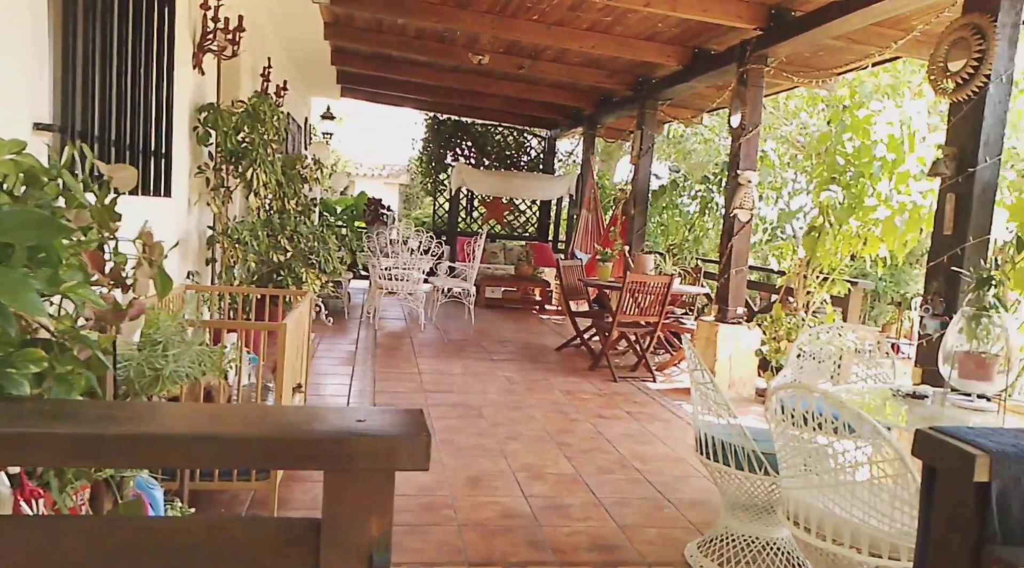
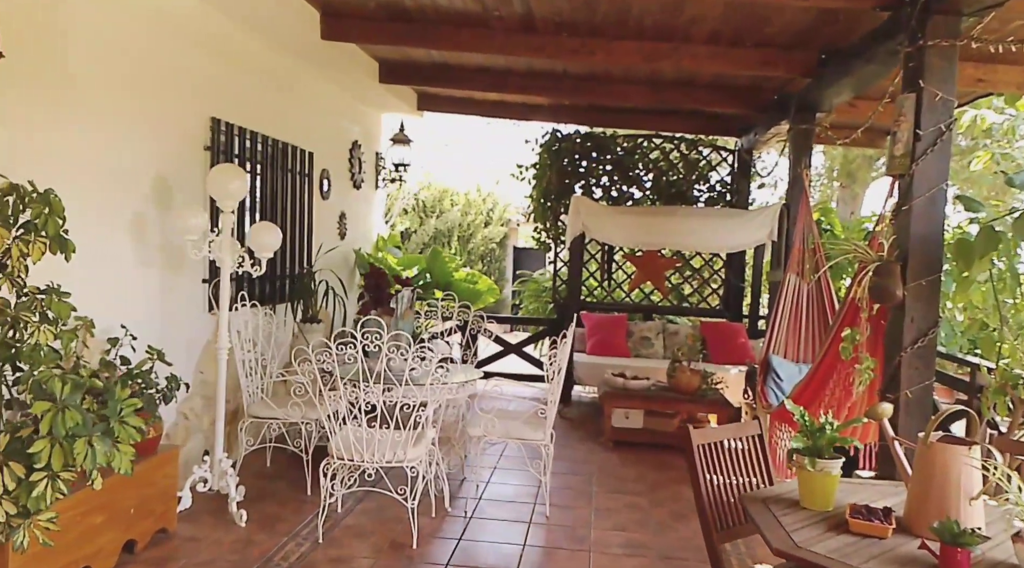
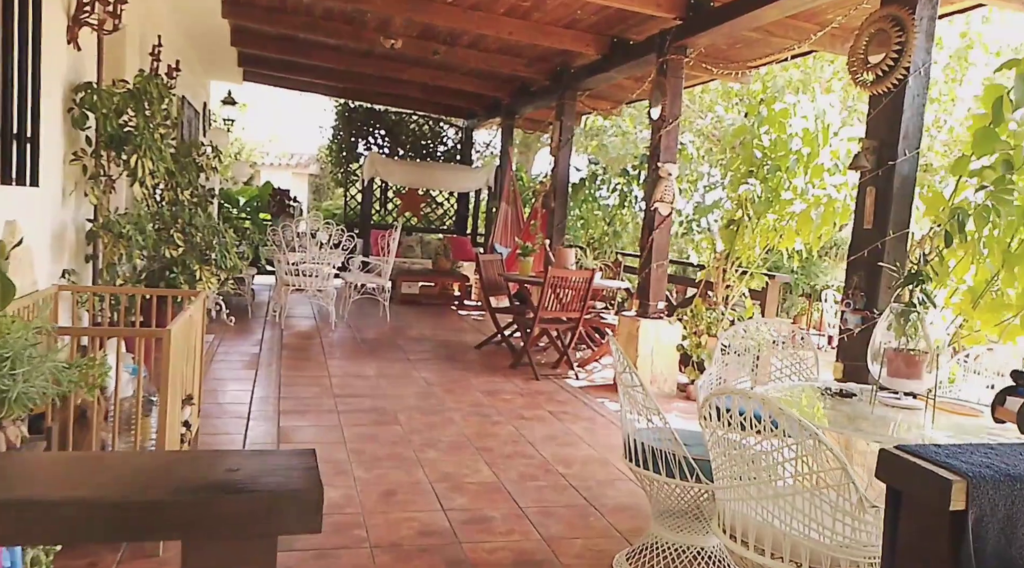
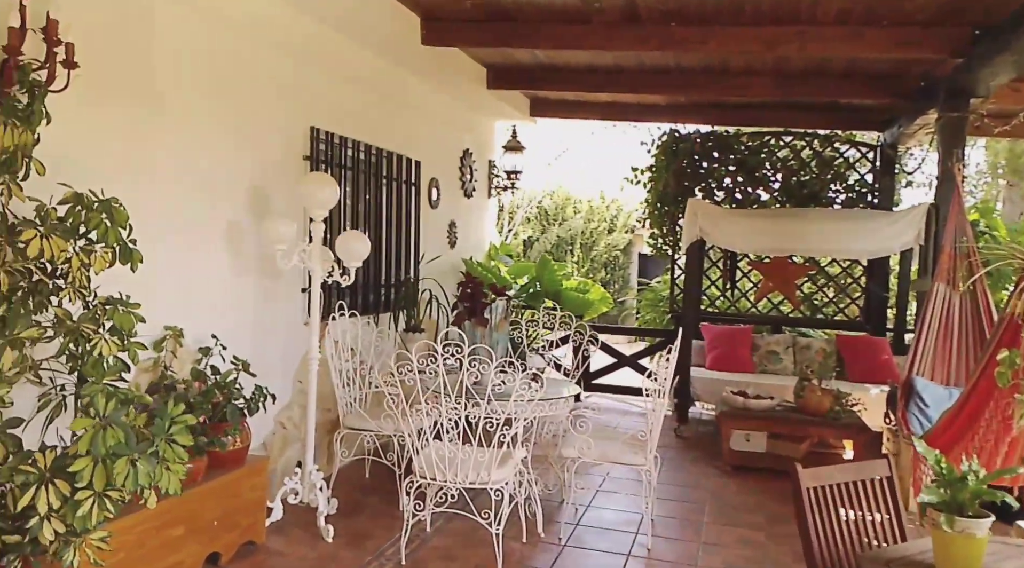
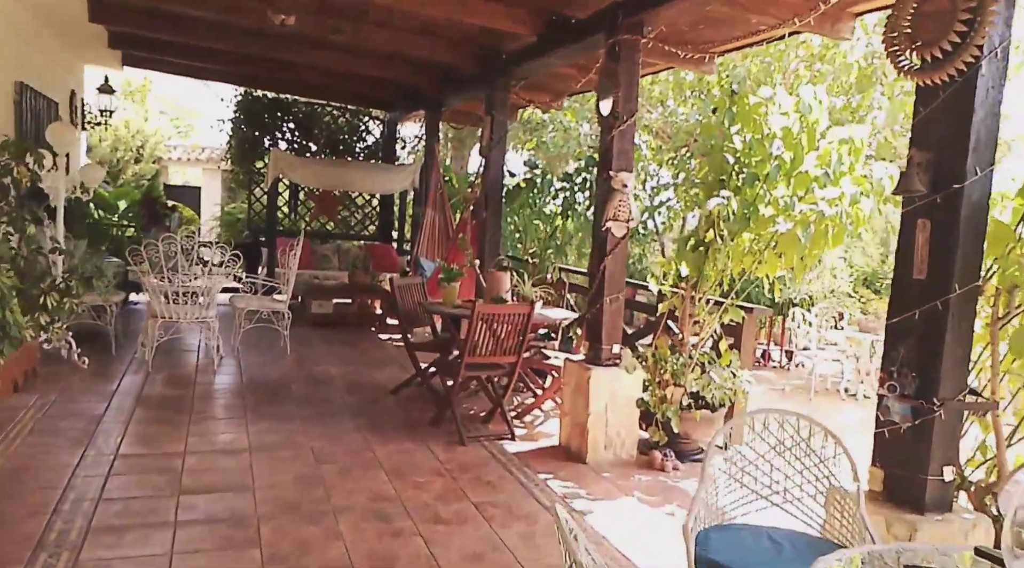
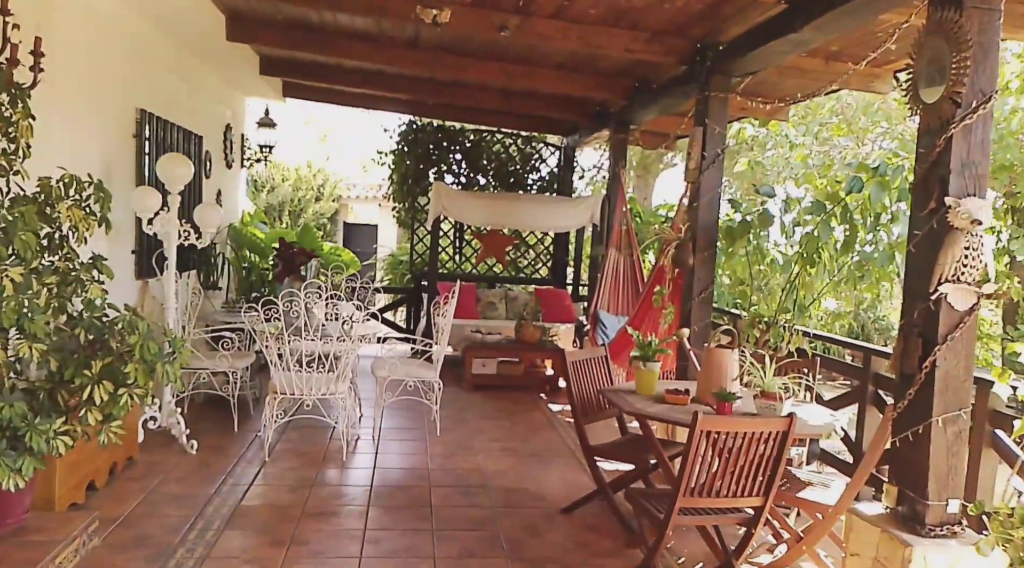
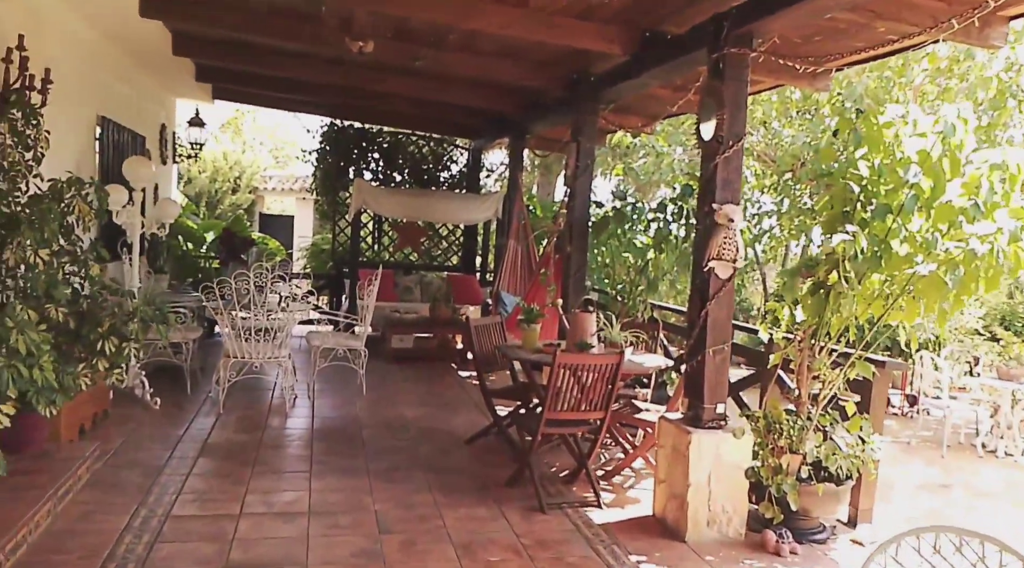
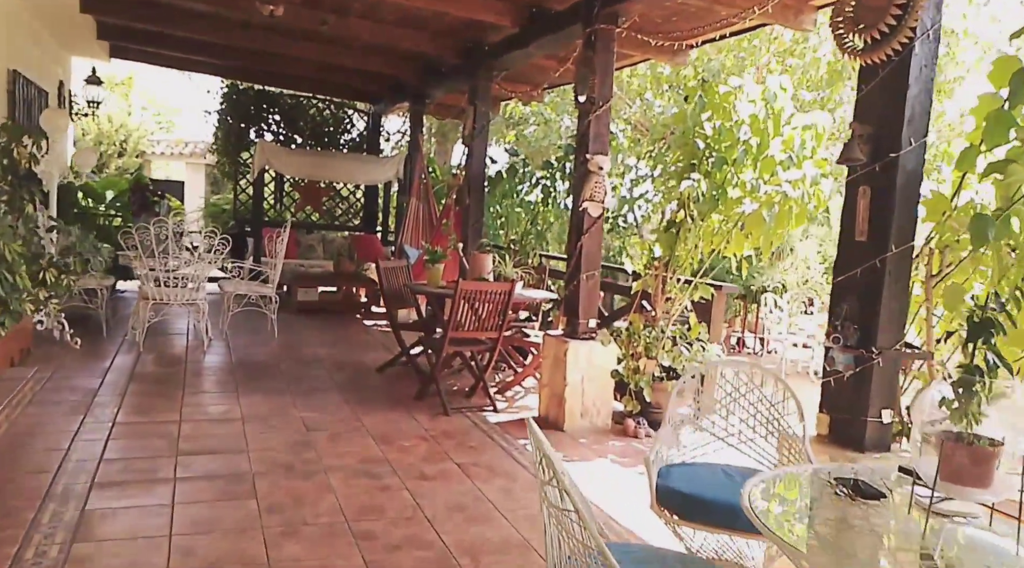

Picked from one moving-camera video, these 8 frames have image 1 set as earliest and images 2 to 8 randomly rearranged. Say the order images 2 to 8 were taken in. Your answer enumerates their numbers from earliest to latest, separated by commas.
3, 8, 5, 7, 6, 2, 4
